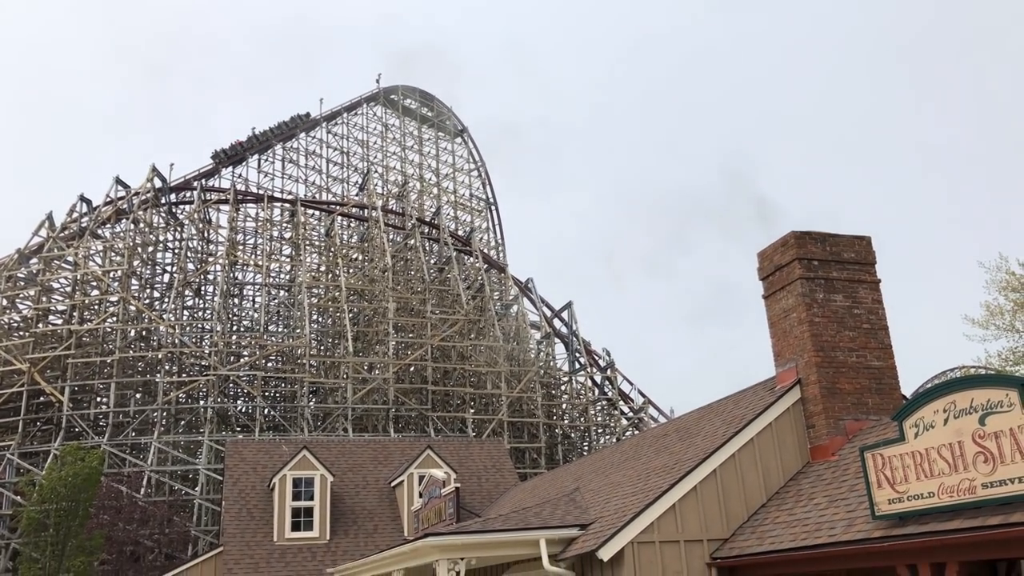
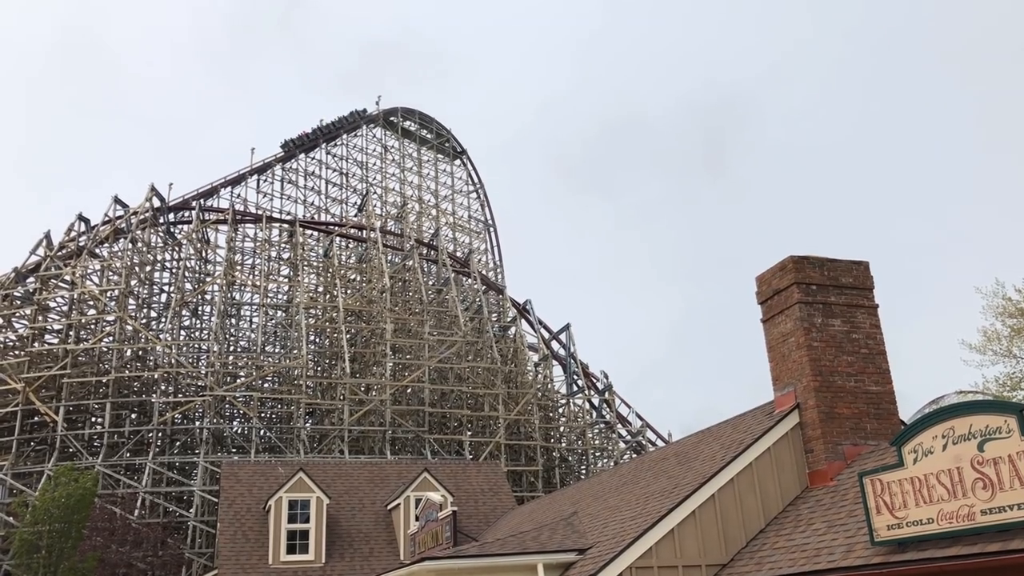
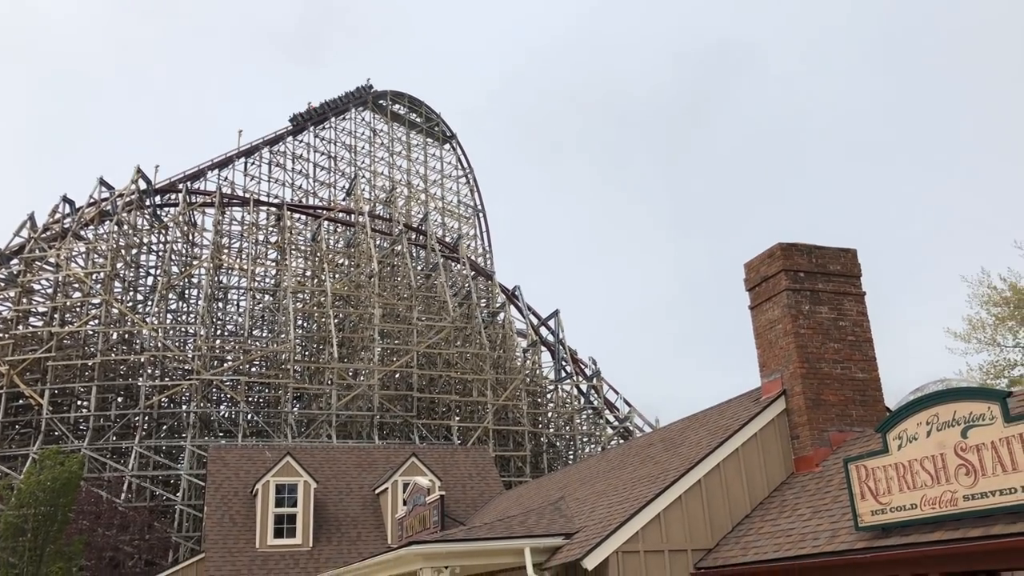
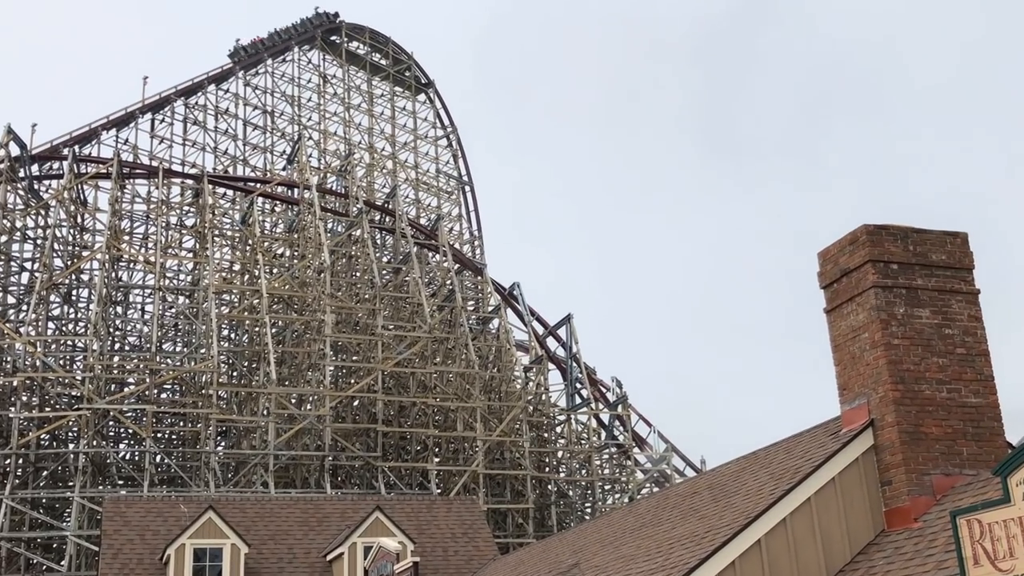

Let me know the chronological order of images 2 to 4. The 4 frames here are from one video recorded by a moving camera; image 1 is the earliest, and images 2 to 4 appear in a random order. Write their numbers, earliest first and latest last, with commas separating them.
2, 3, 4
